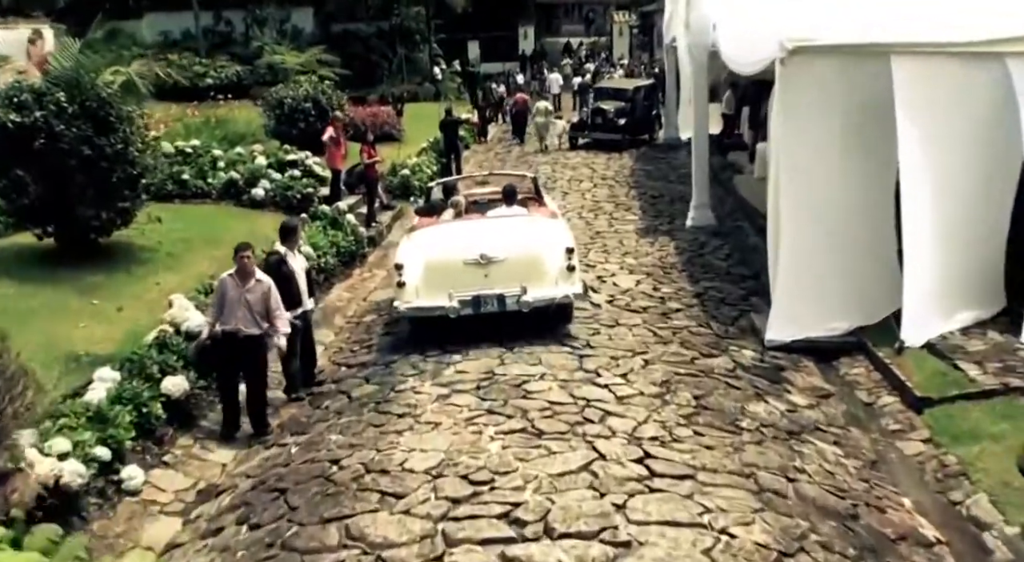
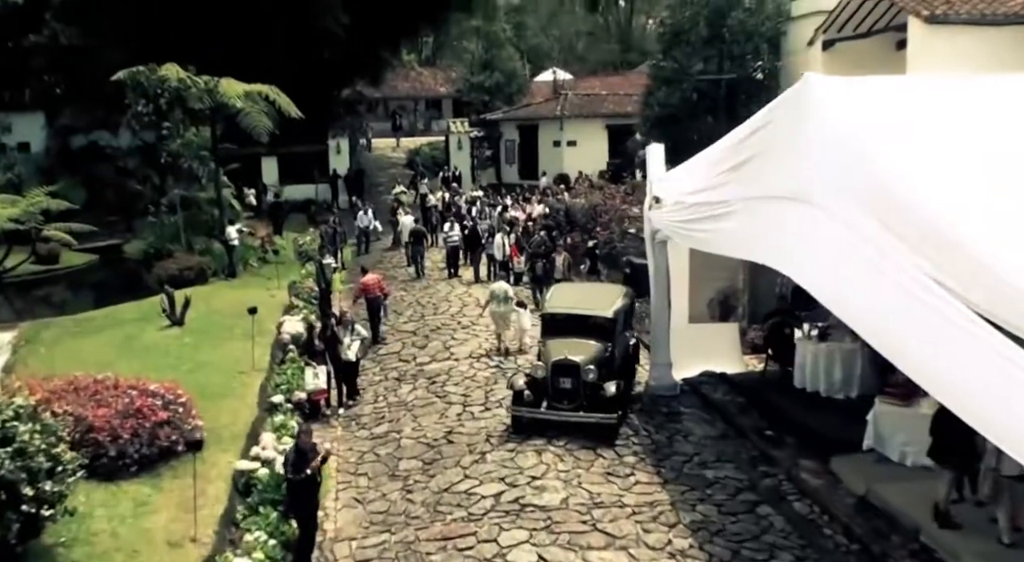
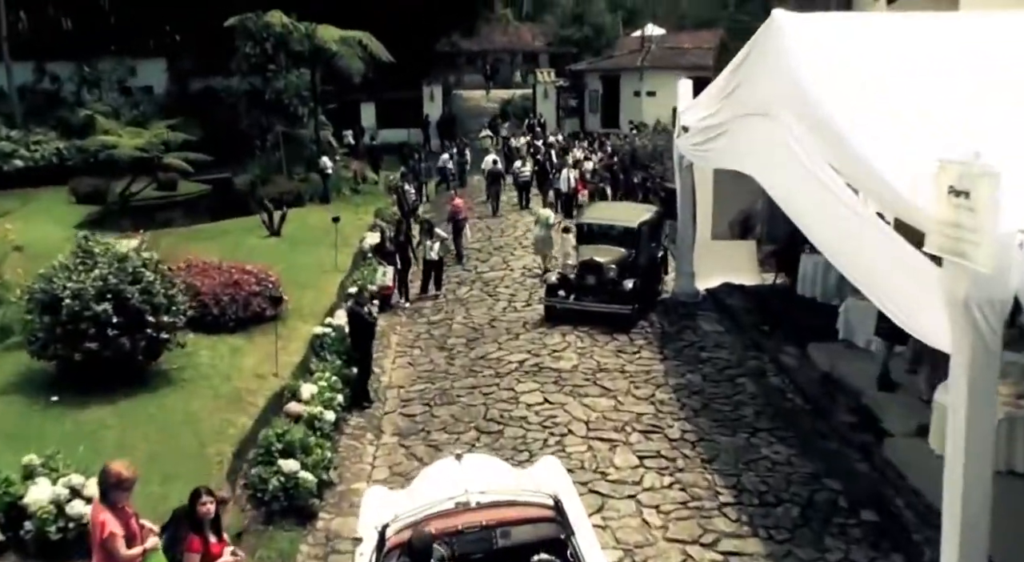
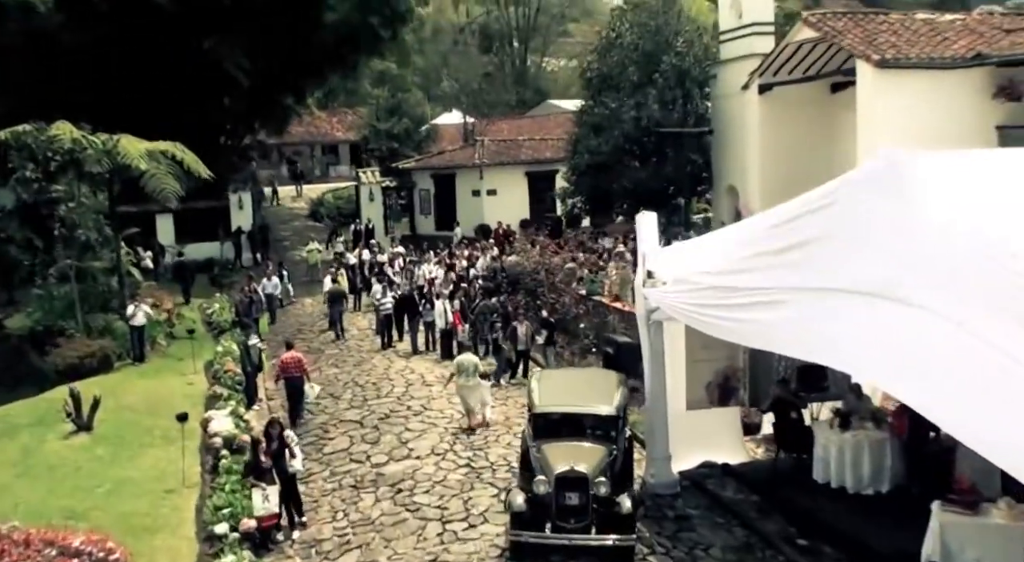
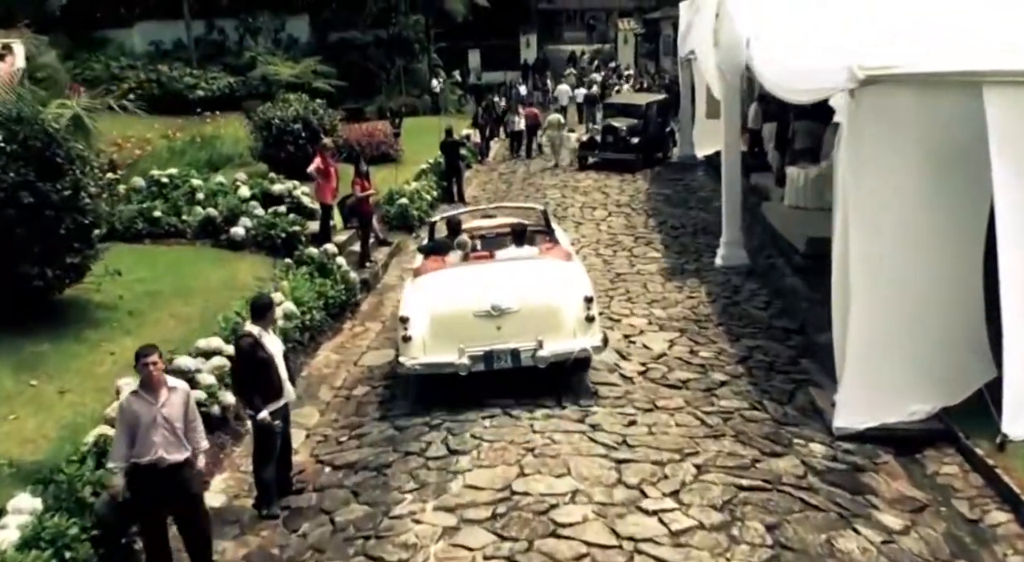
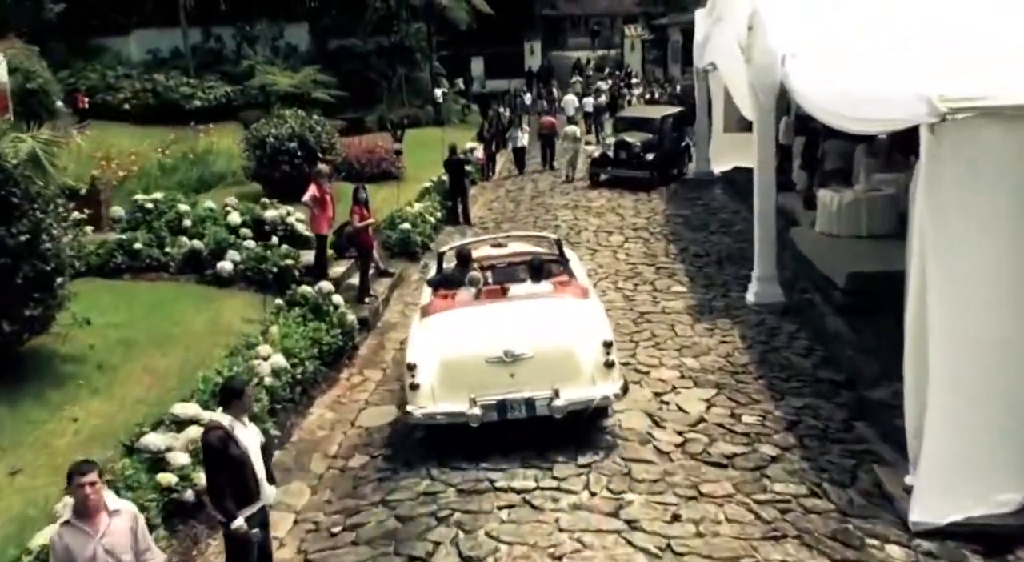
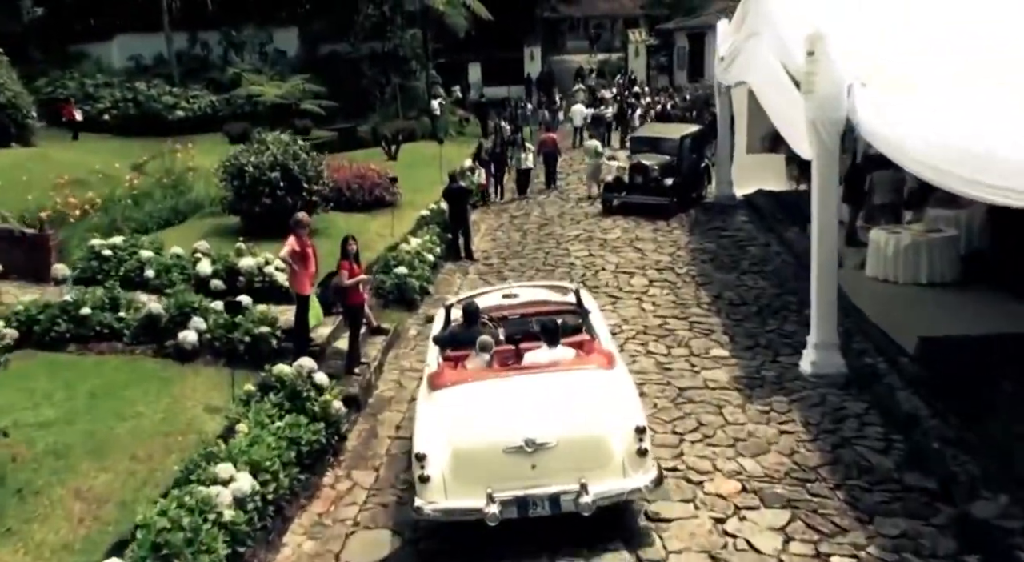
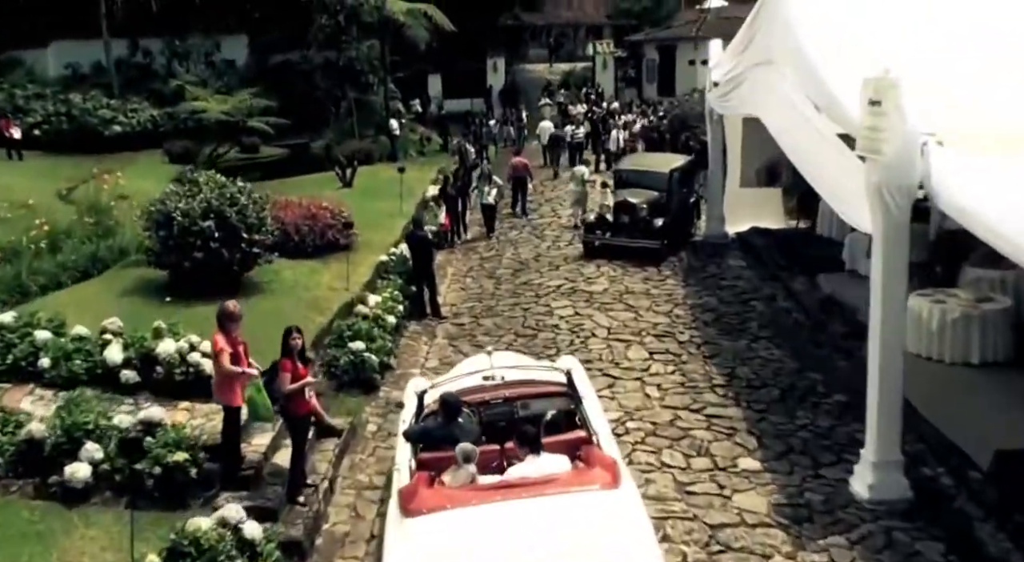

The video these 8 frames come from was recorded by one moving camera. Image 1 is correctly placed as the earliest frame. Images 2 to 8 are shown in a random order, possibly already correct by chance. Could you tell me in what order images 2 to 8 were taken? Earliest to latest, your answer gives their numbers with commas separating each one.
5, 6, 7, 8, 3, 2, 4
